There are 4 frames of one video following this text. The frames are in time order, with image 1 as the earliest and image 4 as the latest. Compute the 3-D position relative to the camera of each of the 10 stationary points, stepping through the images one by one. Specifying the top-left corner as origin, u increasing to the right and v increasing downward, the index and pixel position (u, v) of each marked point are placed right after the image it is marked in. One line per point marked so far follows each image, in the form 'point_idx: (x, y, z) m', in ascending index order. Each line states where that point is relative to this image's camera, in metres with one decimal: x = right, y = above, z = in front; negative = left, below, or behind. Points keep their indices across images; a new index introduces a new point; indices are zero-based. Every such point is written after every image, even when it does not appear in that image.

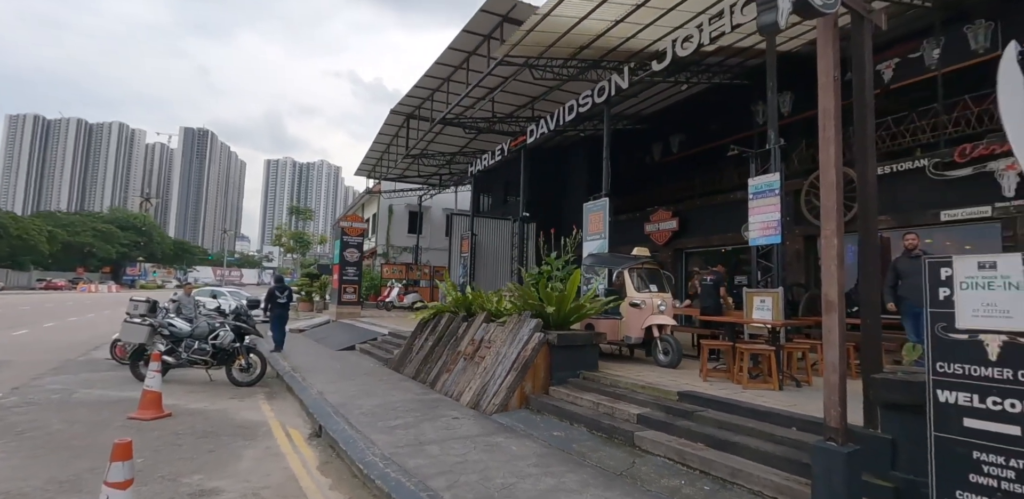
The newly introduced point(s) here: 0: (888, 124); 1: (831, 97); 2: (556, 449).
0: (+8.2, +2.7, +11.7) m
1: (+2.2, +1.1, +4.0) m
2: (+0.4, -2.0, +5.4) m
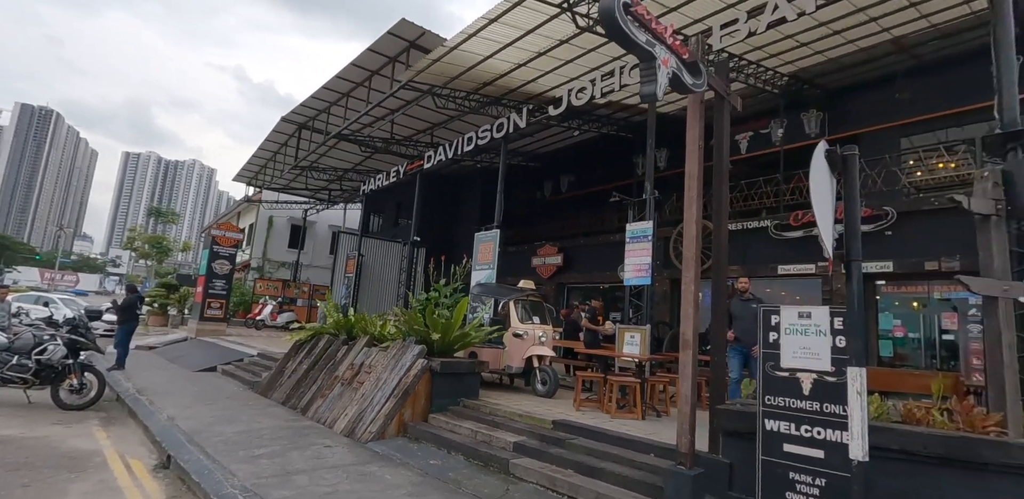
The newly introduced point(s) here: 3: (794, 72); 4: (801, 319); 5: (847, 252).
0: (+5.7, +1.5, +13.5) m
1: (+1.5, +0.8, +4.6) m
2: (-0.8, -2.2, +5.4) m
3: (+6.2, +3.8, +11.8) m
4: (+2.1, -0.5, +4.1) m
5: (+1.7, 0.0, +2.8) m
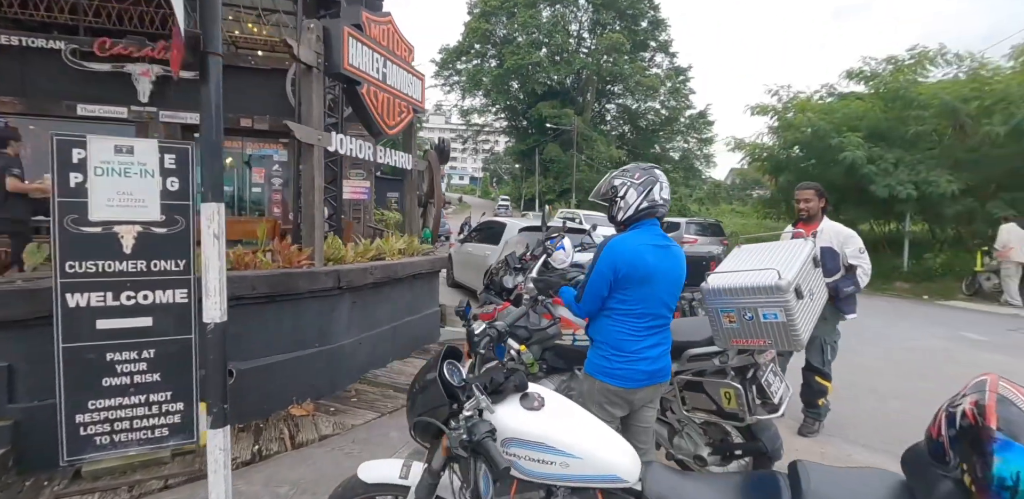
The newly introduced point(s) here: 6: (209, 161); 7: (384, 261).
0: (-8.9, +4.7, +9.9) m
1: (-2.8, +1.8, +2.6) m
2: (-4.9, -1.3, +1.4) m
3: (-7.0, +6.6, +9.1) m
4: (-2.2, +0.5, +3.2) m
5: (-1.3, +0.8, +2.1) m
6: (-1.2, +0.3, +2.1) m
7: (-1.3, -0.1, +5.7) m
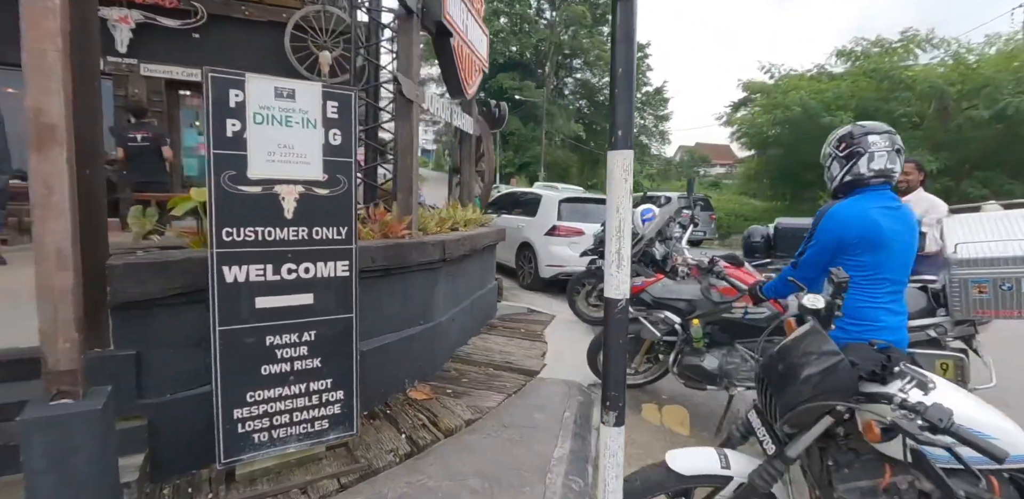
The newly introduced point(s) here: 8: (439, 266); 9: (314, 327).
0: (-8.5, +5.1, +8.3) m
1: (-1.6, +1.9, +2.0) m
2: (-3.5, -1.2, +0.6) m
3: (-6.4, +7.1, +7.7) m
4: (-1.1, +0.7, +2.6) m
5: (0.0, +0.9, +1.7) m
6: (+0.1, +0.5, +1.7) m
7: (-0.5, +0.2, +5.3) m
8: (-0.6, -0.1, +4.5) m
9: (-1.0, -0.4, +2.8) m
